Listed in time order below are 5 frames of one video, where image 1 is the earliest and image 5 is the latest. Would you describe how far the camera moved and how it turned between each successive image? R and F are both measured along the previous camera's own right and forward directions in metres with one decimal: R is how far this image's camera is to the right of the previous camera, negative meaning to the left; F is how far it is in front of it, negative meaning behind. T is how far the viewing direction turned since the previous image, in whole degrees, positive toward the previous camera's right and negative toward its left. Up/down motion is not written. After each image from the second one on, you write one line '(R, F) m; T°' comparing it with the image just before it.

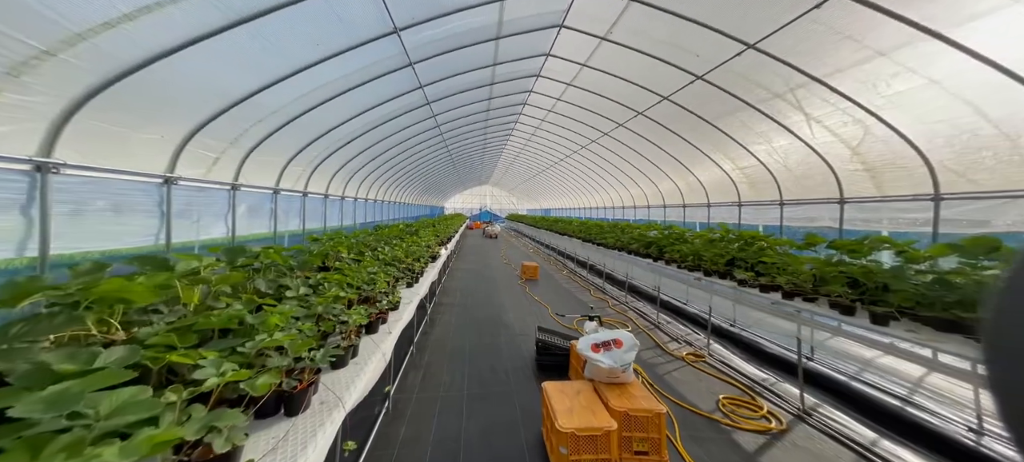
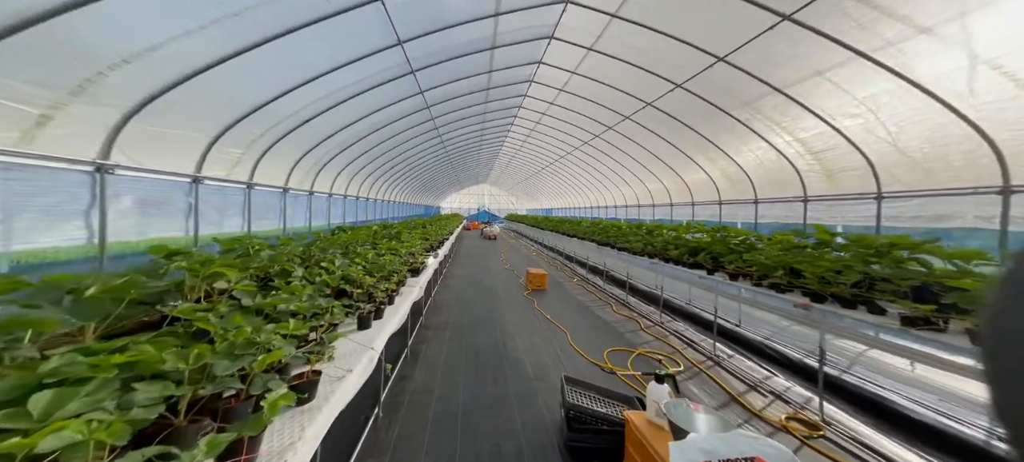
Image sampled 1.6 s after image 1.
(-0.1, +1.2) m; 0°
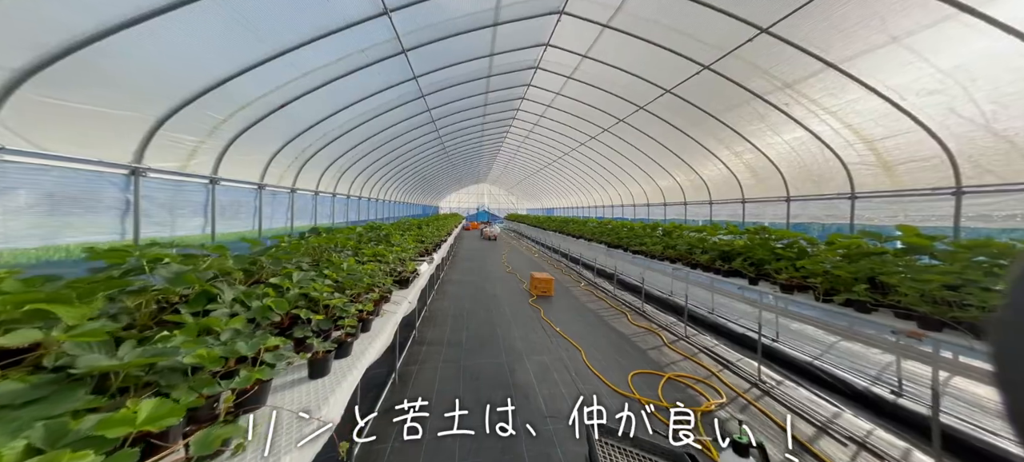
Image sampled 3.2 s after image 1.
(-0.1, +0.6) m; 0°
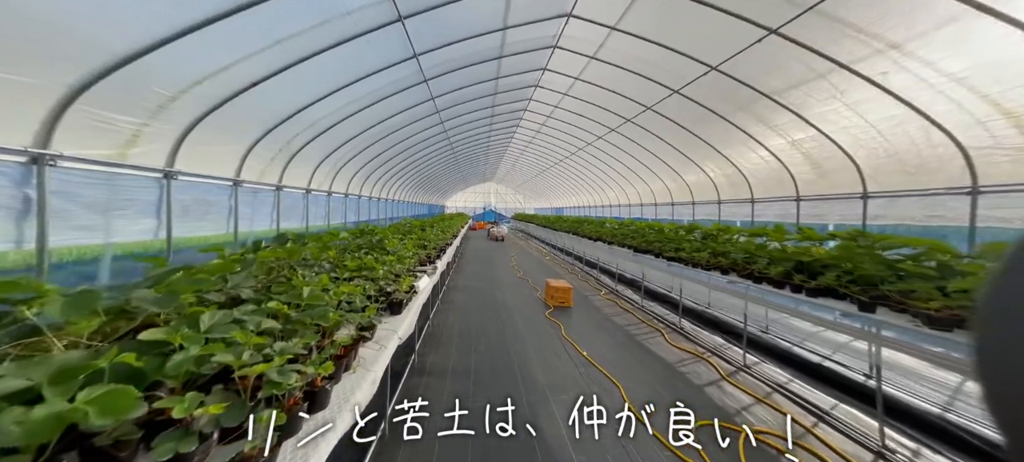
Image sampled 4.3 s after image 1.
(-0.2, +0.8) m; -1°
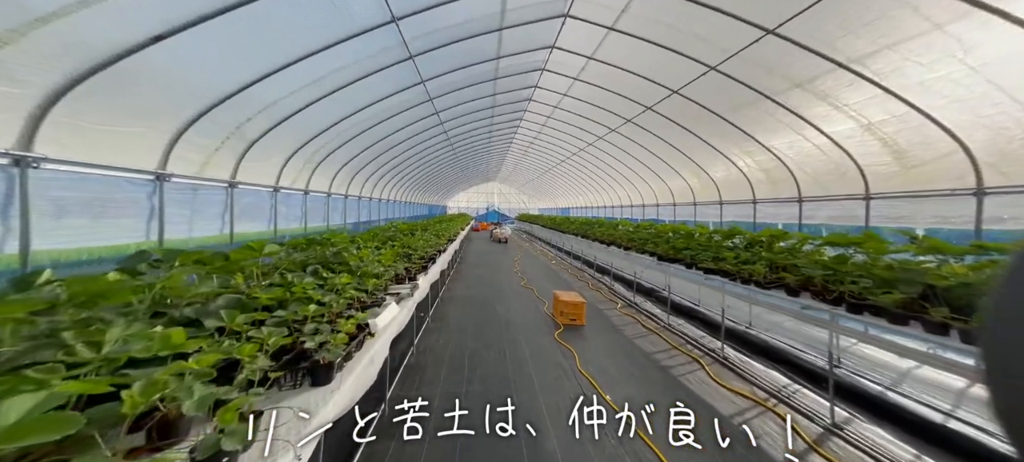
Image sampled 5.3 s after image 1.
(0.0, +1.0) m; -1°
